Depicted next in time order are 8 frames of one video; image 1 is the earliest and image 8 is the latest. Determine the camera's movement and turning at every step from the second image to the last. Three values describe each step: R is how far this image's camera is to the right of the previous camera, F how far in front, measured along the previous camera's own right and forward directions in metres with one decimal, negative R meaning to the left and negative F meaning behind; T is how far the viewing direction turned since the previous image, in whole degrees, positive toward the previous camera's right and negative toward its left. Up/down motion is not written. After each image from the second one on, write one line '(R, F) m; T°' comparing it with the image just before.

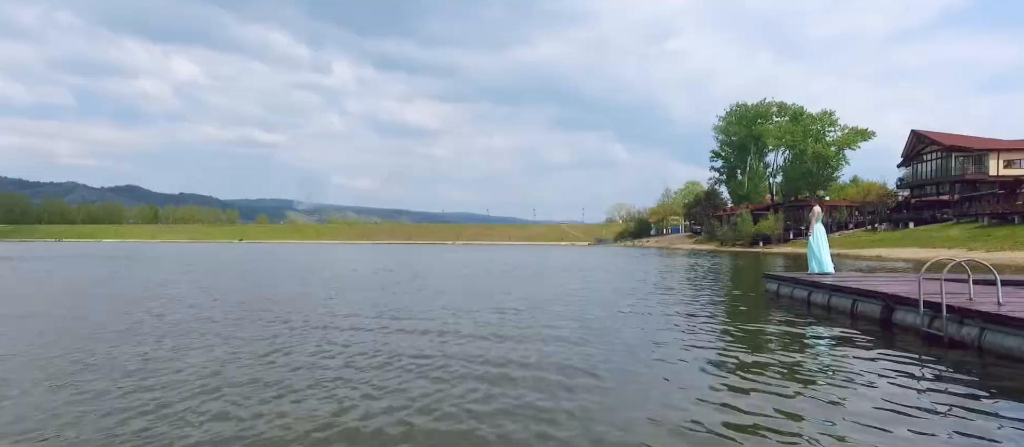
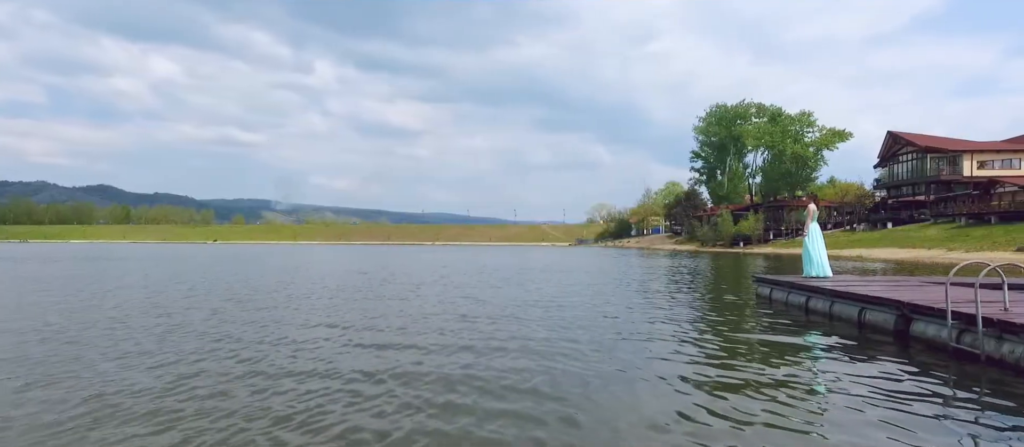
(+0.1, +0.6) m; +2°
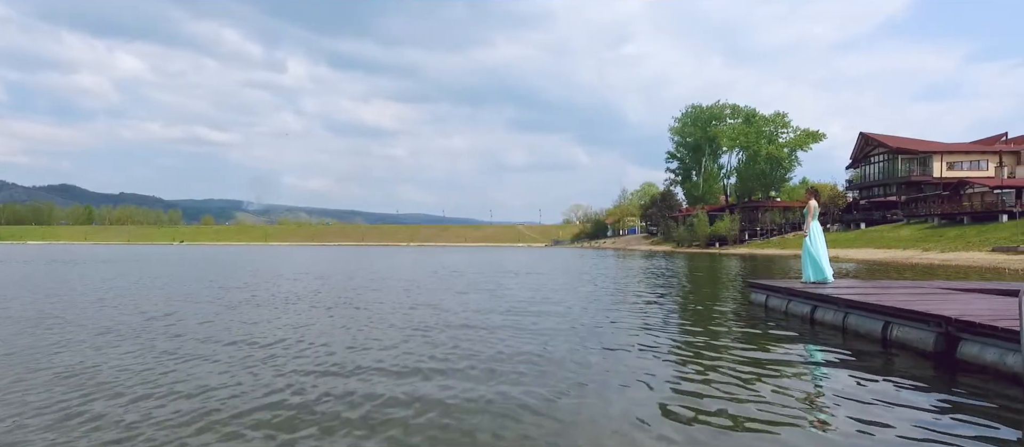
(+0.1, +0.8) m; +2°
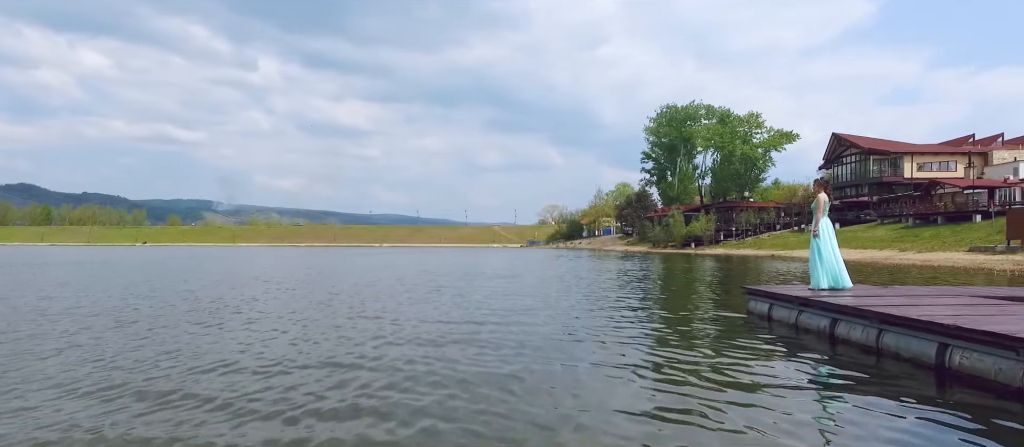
(+0.2, +1.0) m; +2°
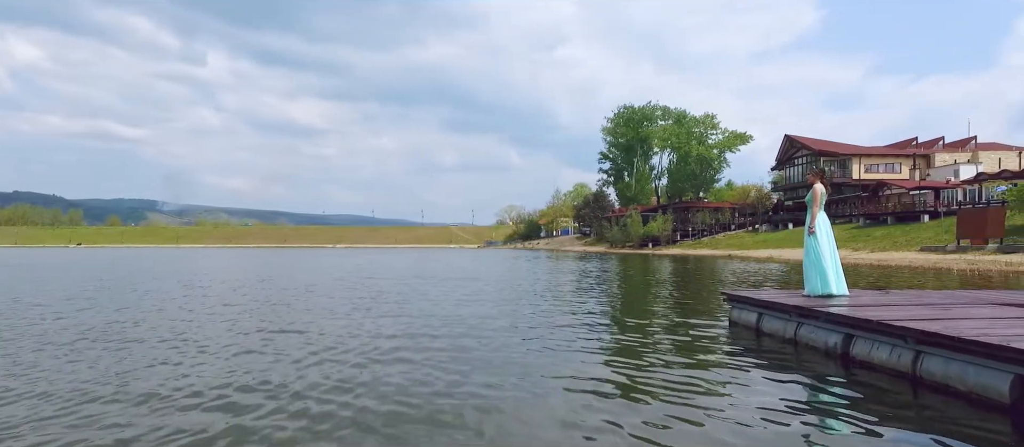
(+0.2, +0.9) m; +4°
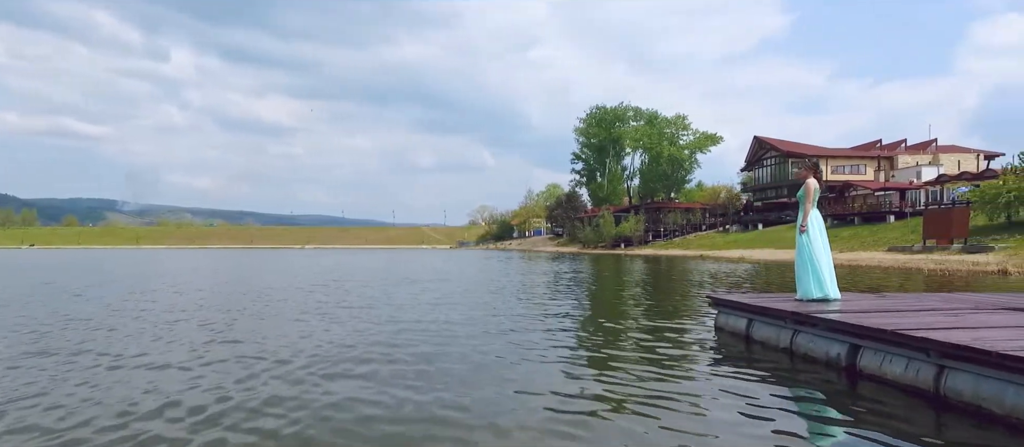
(0.0, +0.4) m; +3°
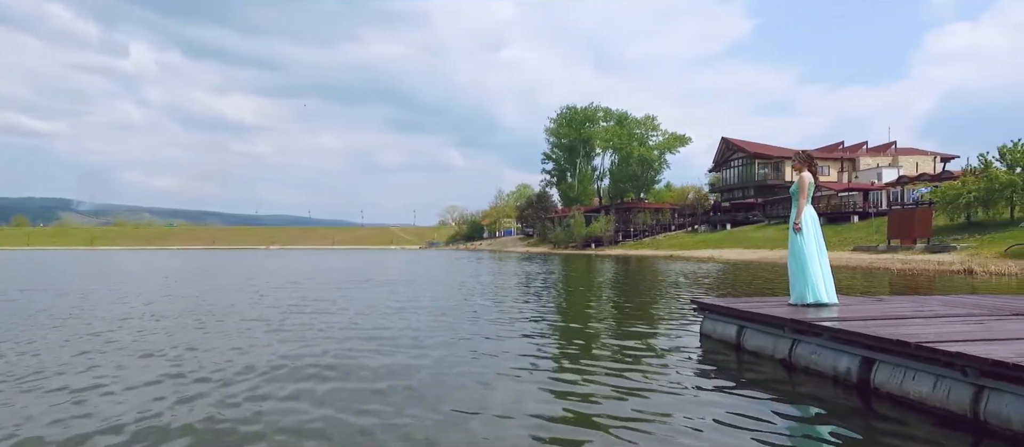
(0.0, +0.4) m; +3°
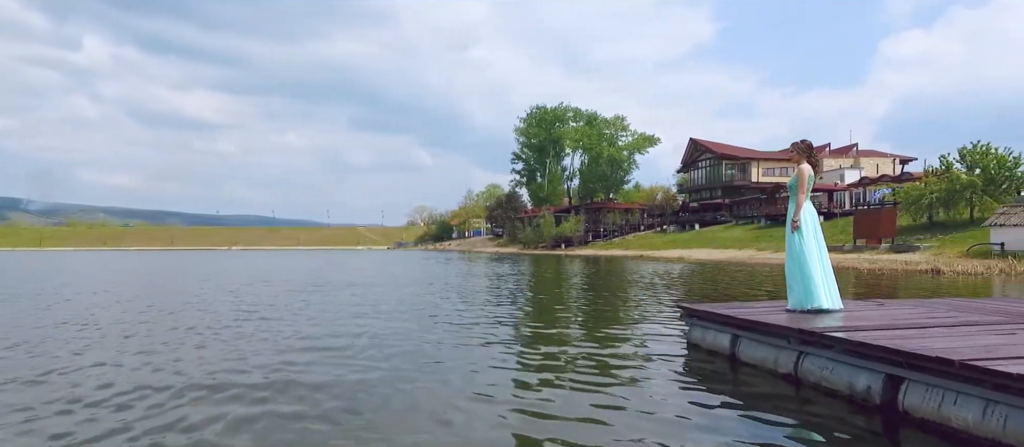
(0.0, +0.4) m; +3°
